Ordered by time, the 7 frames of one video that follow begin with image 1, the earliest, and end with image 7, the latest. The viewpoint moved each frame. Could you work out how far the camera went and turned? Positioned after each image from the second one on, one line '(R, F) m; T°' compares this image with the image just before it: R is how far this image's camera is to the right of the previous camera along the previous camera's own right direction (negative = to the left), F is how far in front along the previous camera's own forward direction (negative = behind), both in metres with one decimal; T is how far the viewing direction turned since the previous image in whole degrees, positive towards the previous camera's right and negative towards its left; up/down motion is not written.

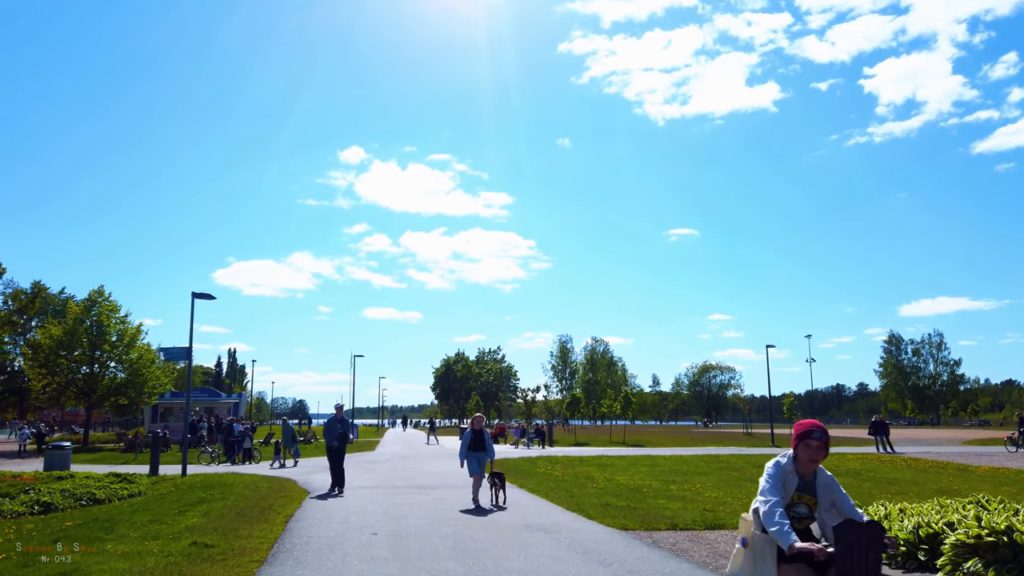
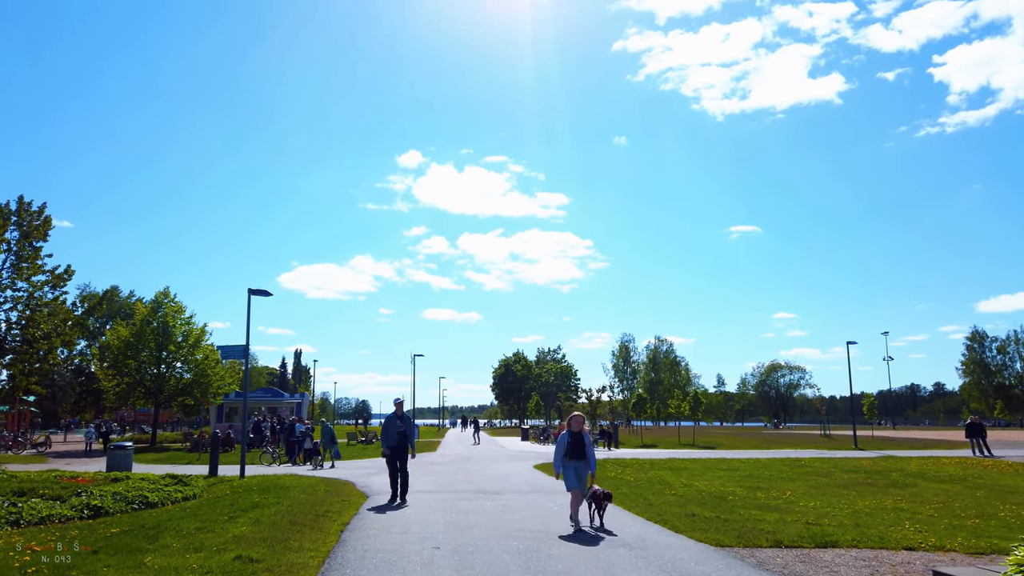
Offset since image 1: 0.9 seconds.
(-0.2, +1.1) m; -4°
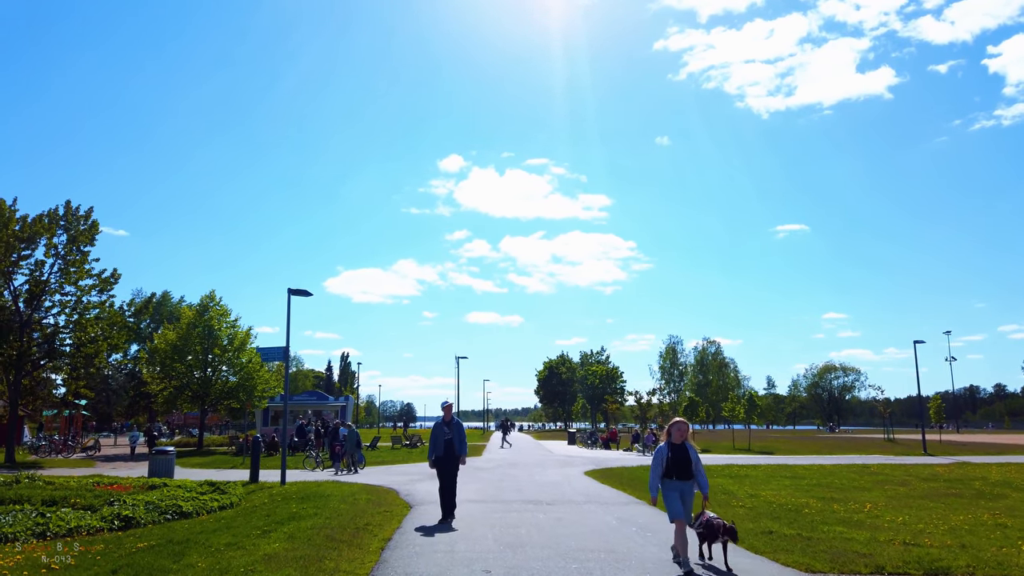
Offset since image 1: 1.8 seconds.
(-0.2, +1.0) m; -3°
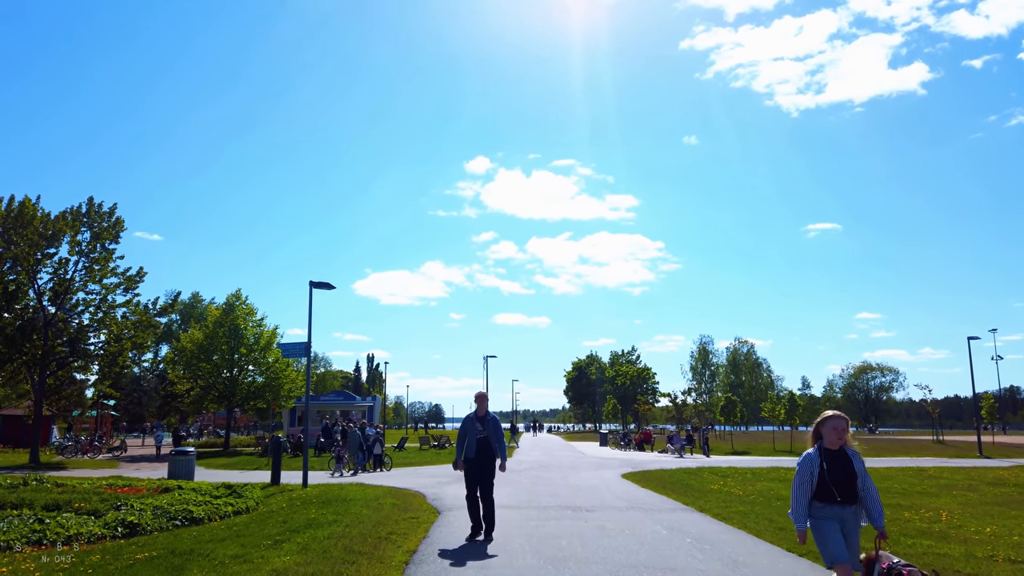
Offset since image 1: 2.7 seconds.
(-0.1, +1.1) m; -2°
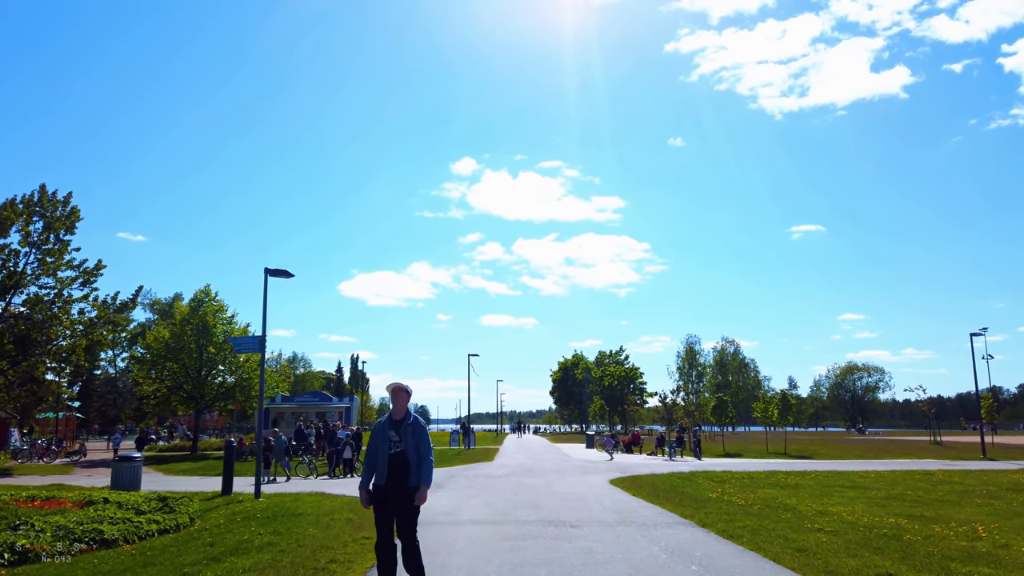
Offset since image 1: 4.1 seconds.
(+0.2, +1.7) m; +1°
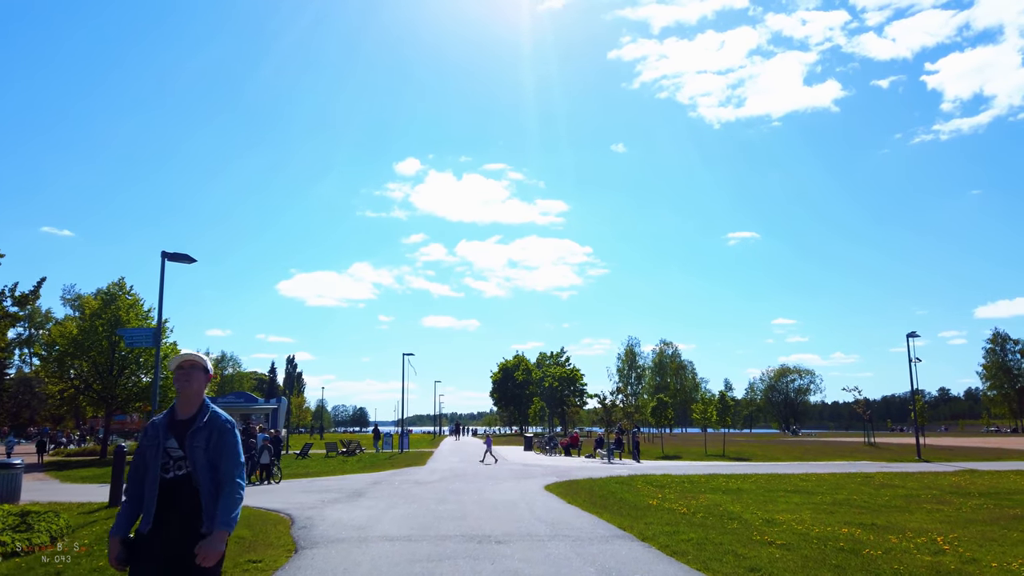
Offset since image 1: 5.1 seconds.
(+0.3, +1.3) m; +4°
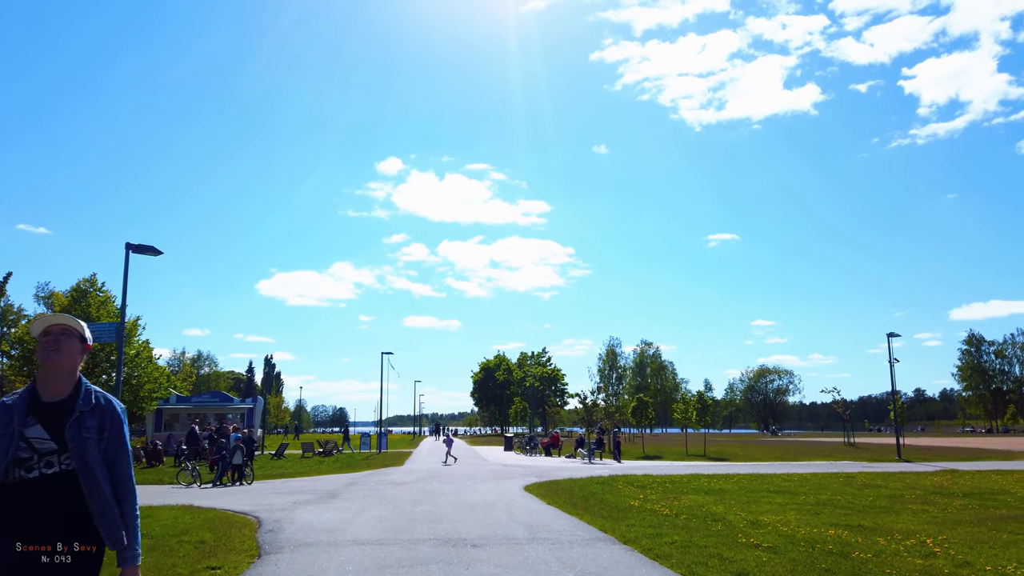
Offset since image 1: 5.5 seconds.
(0.0, +0.4) m; +1°
